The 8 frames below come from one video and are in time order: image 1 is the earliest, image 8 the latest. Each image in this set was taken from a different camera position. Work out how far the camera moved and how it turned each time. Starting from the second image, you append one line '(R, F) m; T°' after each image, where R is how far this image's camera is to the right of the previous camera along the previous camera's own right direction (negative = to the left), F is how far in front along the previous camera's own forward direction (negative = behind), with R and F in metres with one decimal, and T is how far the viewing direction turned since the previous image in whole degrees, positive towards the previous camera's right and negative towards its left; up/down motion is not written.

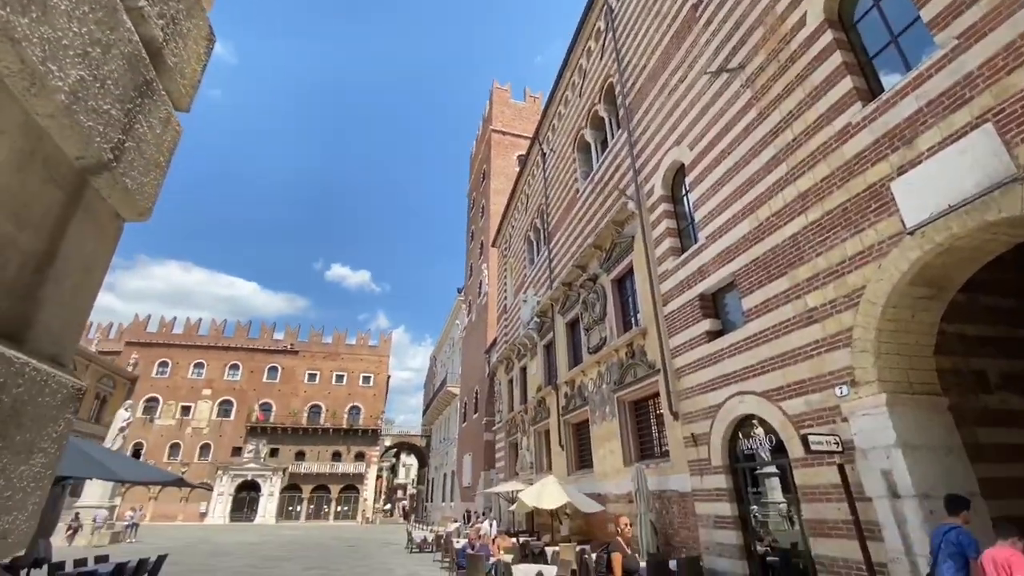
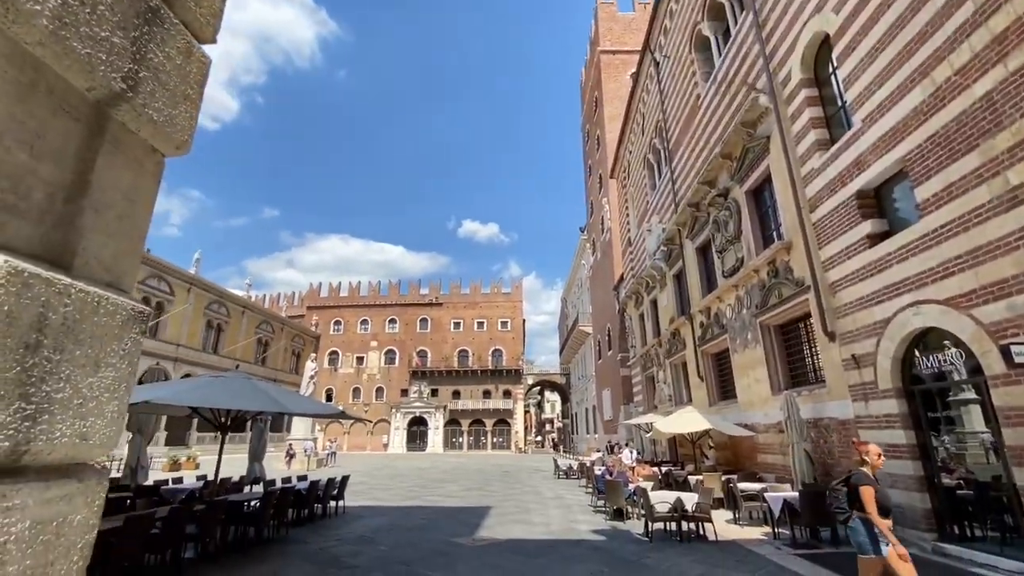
(+0.3, +0.3) m; -16°
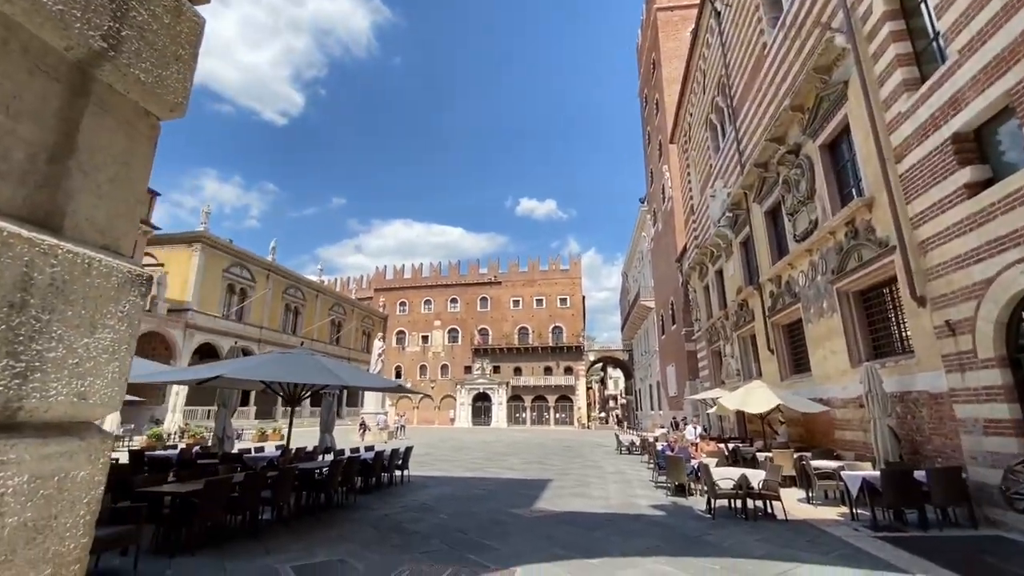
(+0.2, +0.2) m; -7°
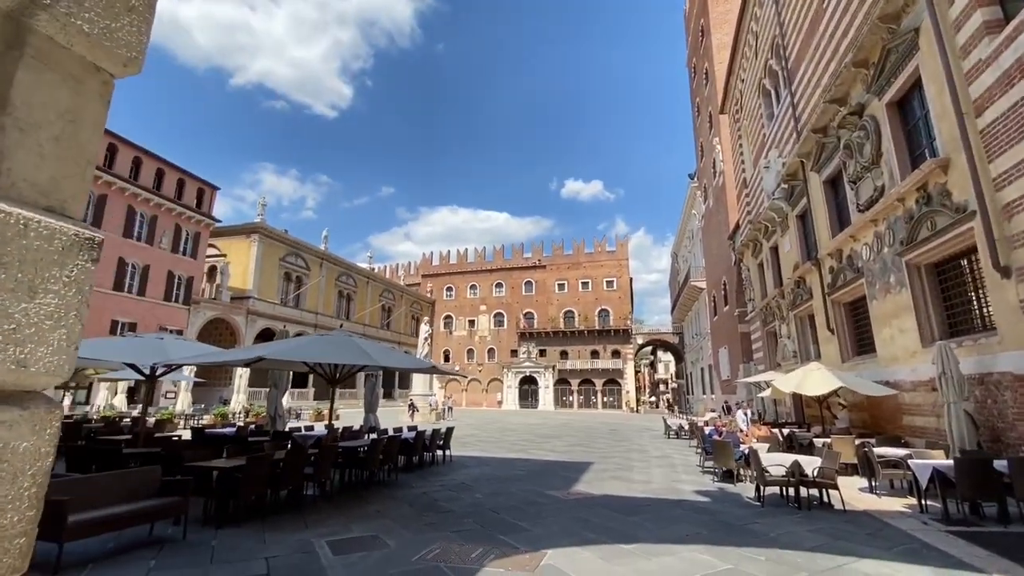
(+0.2, +0.2) m; -6°
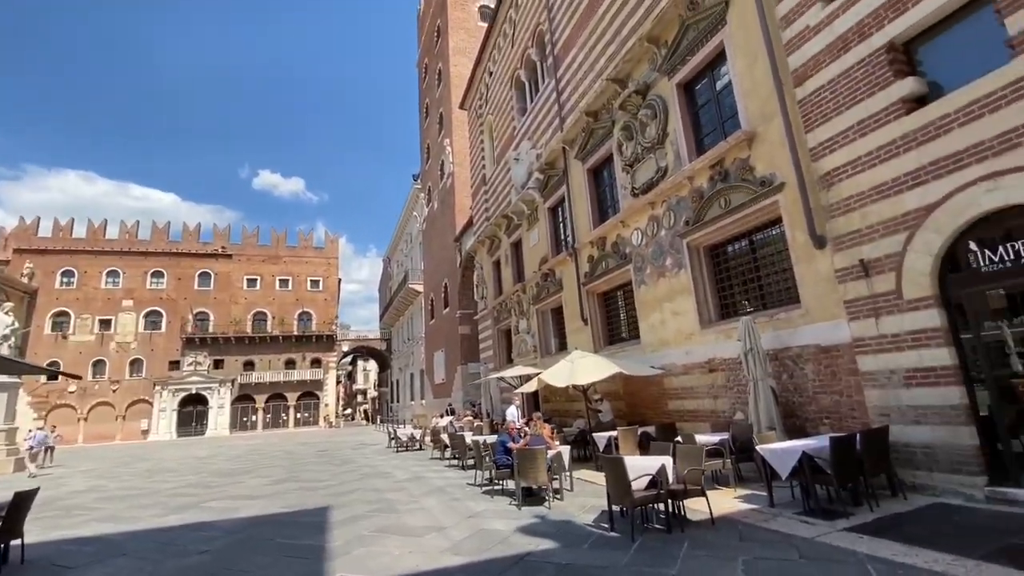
(-0.3, +3.7) m; +35°
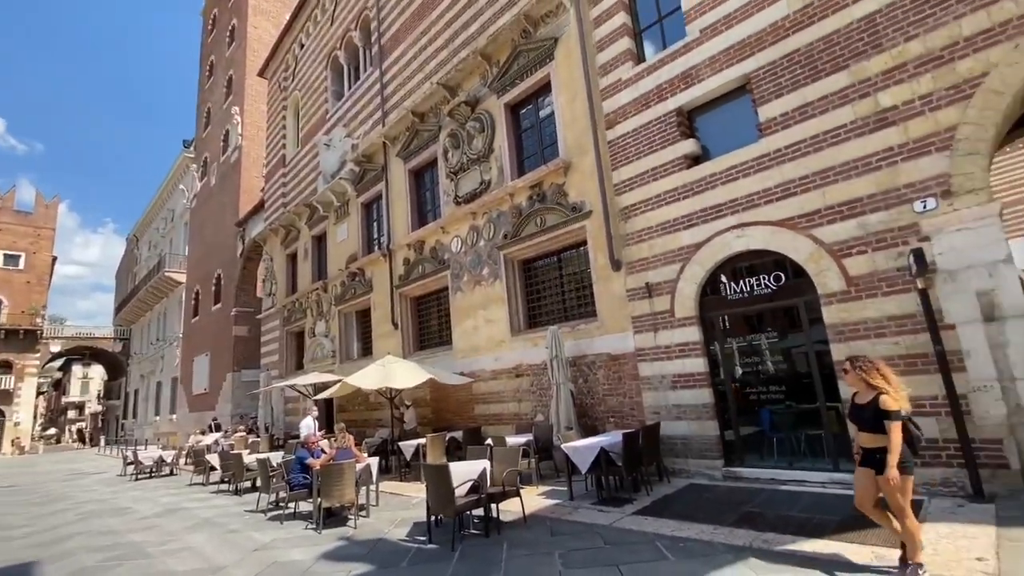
(-0.4, +0.3) m; +24°
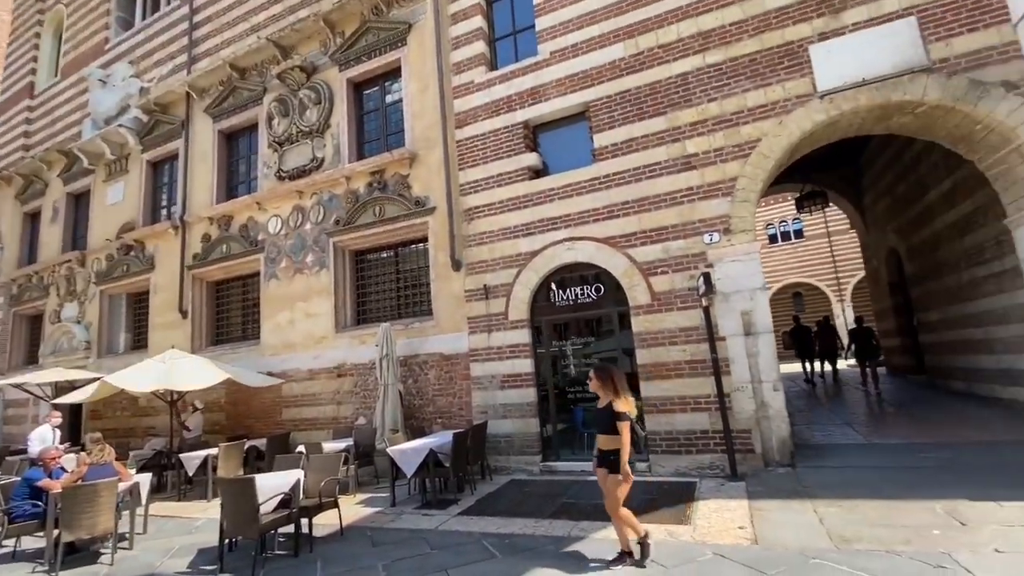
(-0.2, +0.2) m; +21°
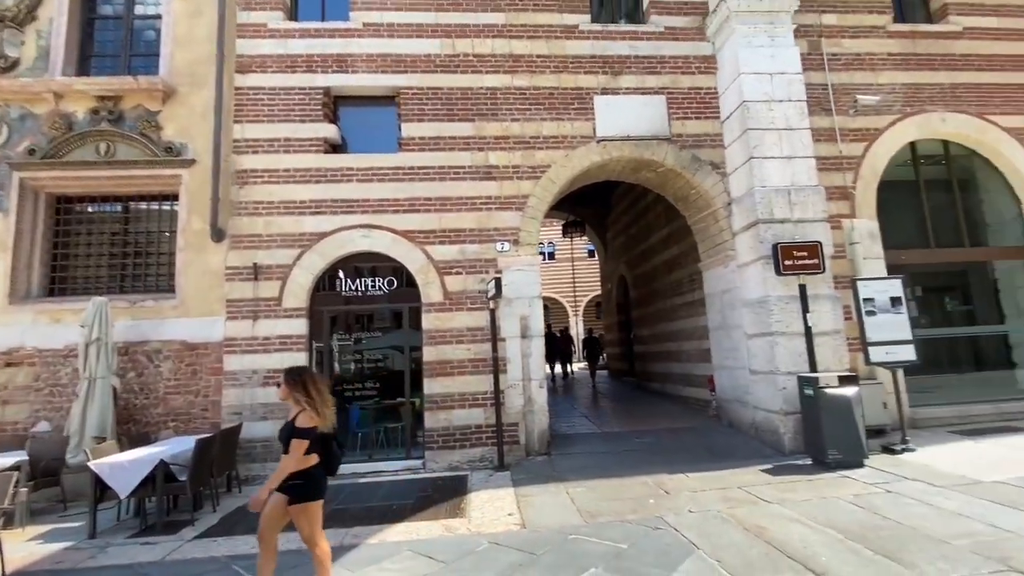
(-0.2, +0.2) m; +27°
